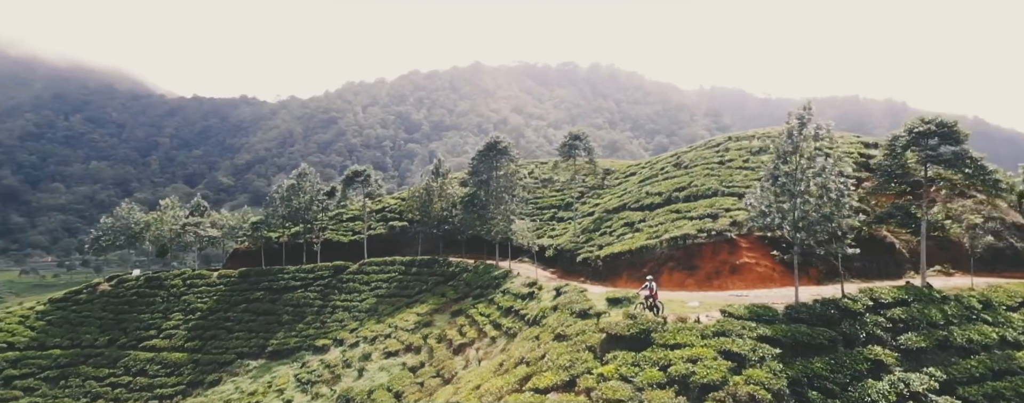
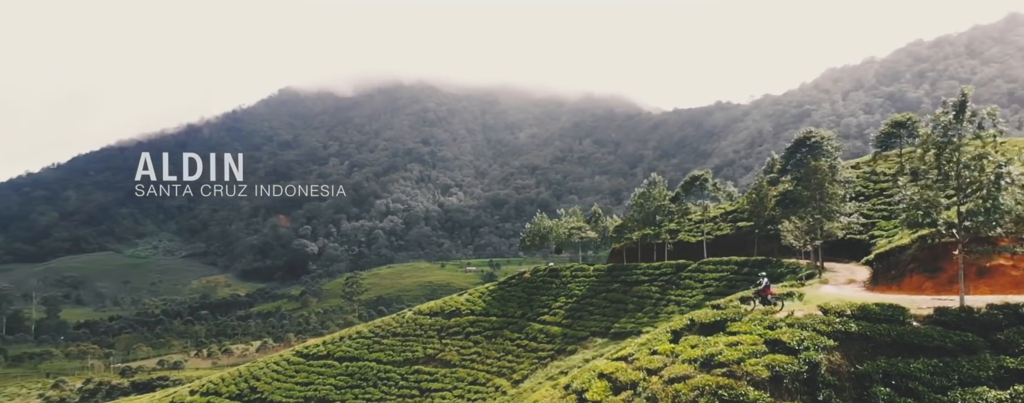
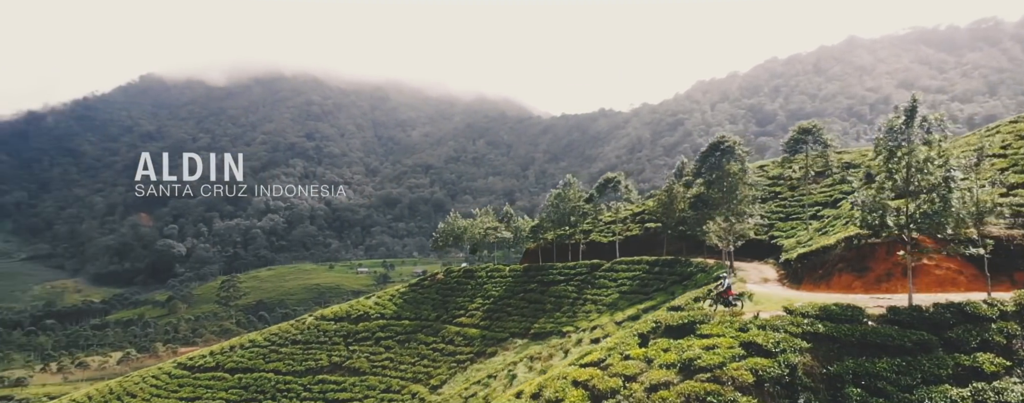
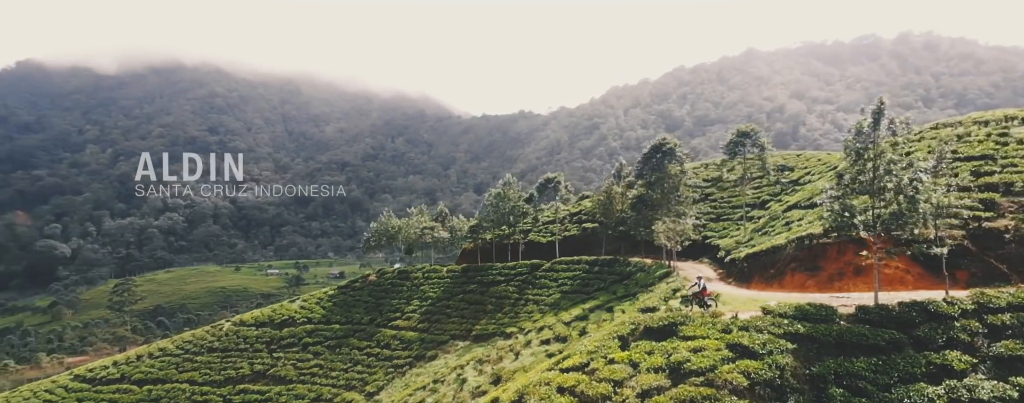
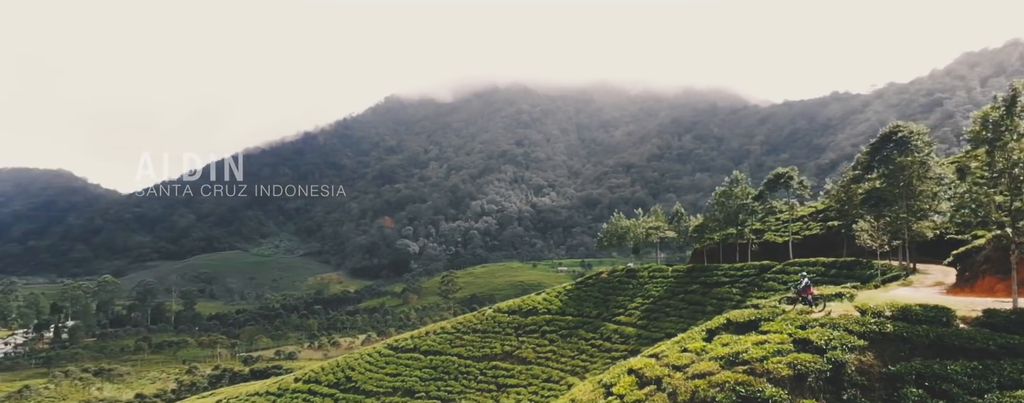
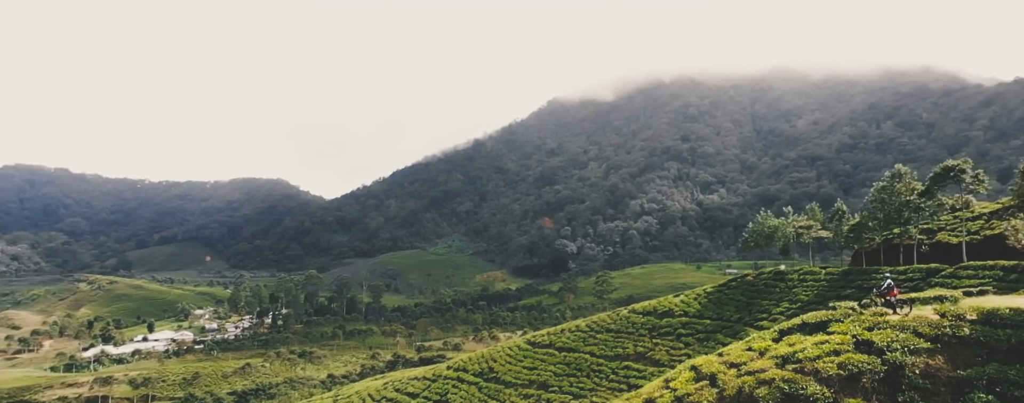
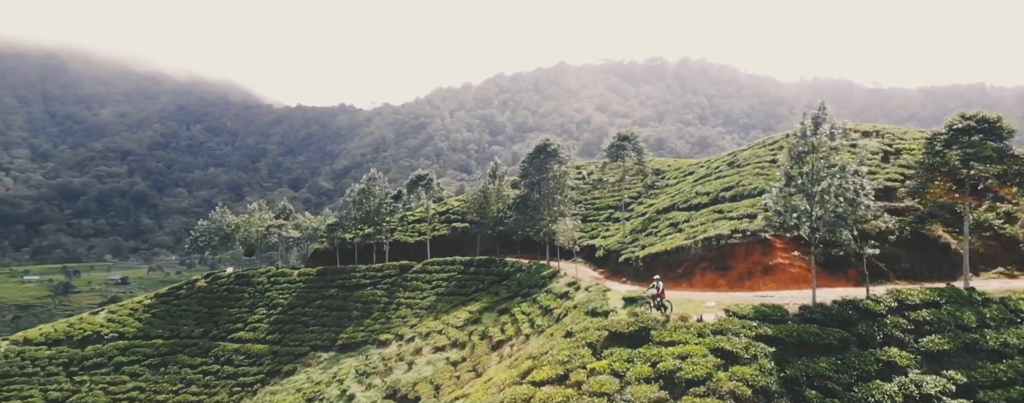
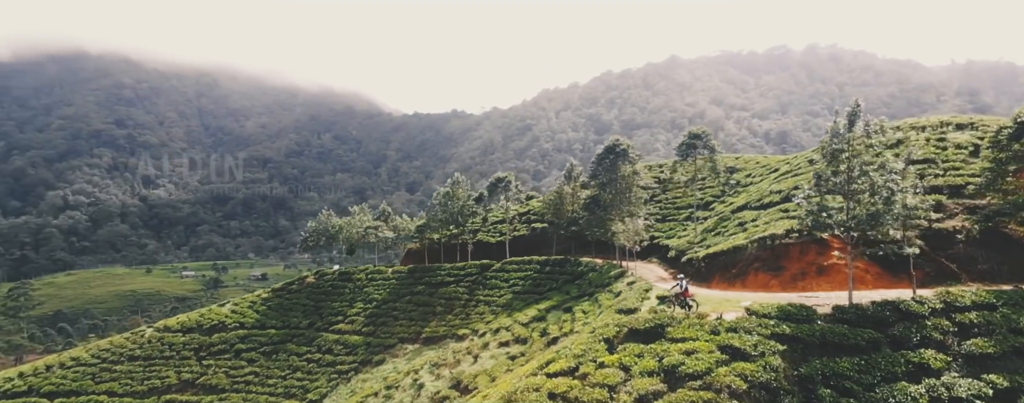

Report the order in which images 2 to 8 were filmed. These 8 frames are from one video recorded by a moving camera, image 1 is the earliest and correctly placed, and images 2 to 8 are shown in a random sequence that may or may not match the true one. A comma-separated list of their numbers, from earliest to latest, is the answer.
7, 8, 4, 3, 2, 5, 6
